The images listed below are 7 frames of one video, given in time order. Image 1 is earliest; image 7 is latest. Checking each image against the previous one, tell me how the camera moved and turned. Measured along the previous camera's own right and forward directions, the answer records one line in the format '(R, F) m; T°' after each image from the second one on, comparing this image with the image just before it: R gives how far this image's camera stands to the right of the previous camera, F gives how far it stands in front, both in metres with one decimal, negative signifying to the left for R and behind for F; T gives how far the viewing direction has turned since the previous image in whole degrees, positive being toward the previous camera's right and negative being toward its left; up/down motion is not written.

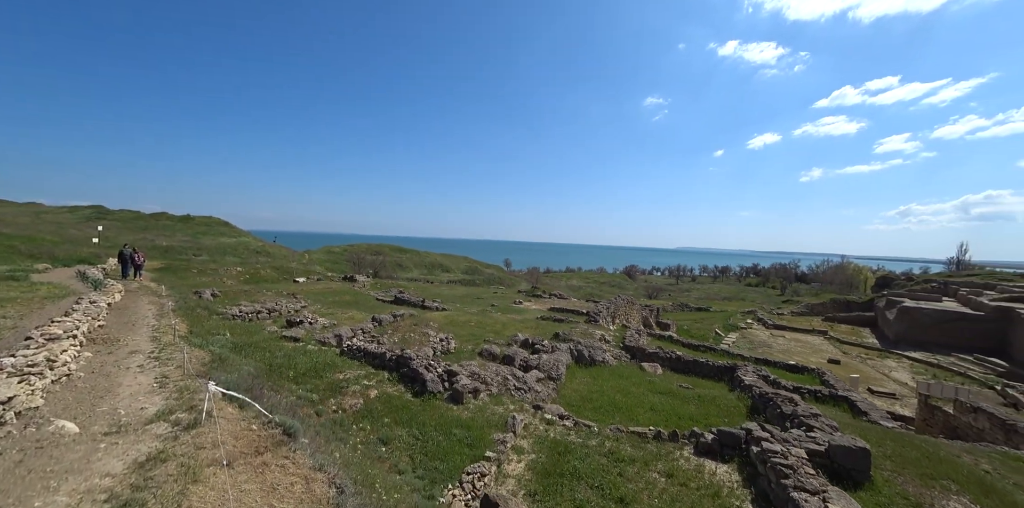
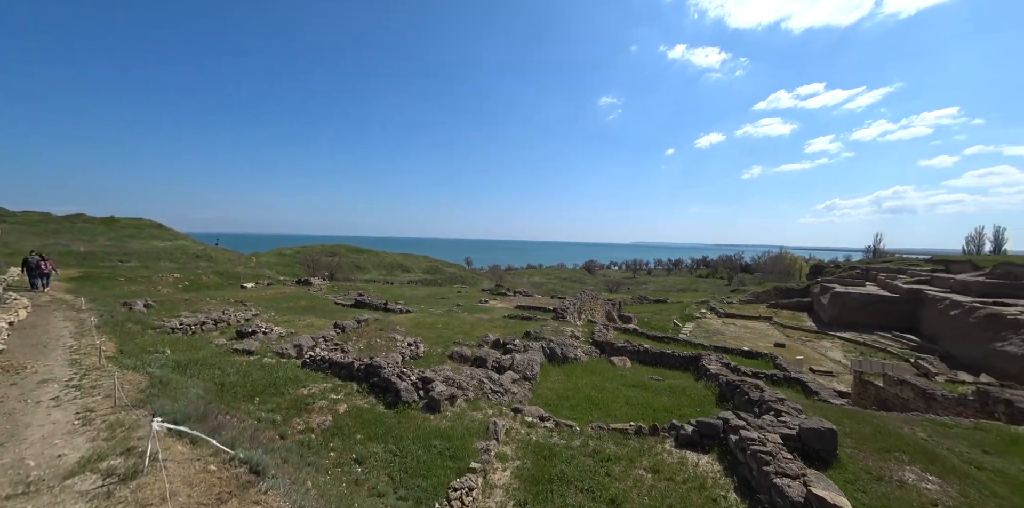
(-0.5, +0.4) m; +6°
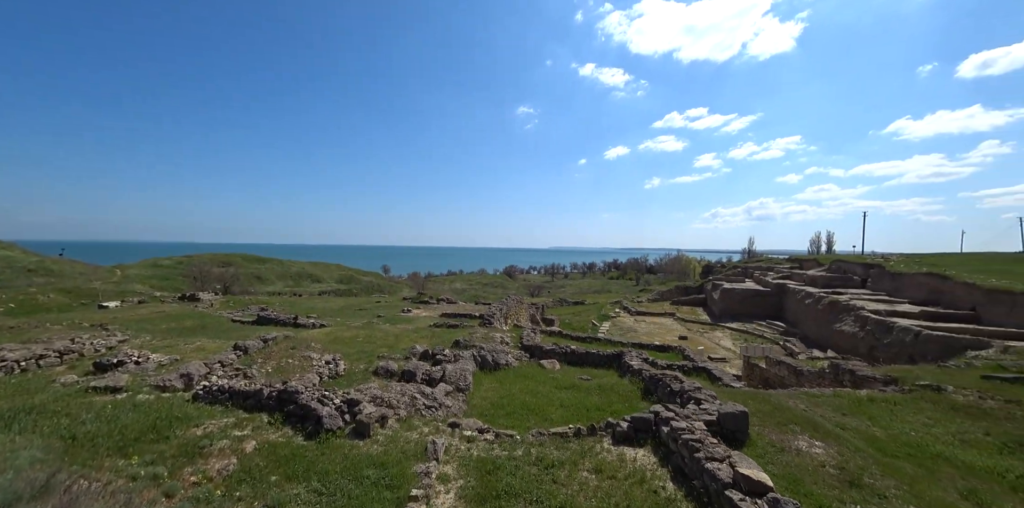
(-0.5, +0.4) m; +12°
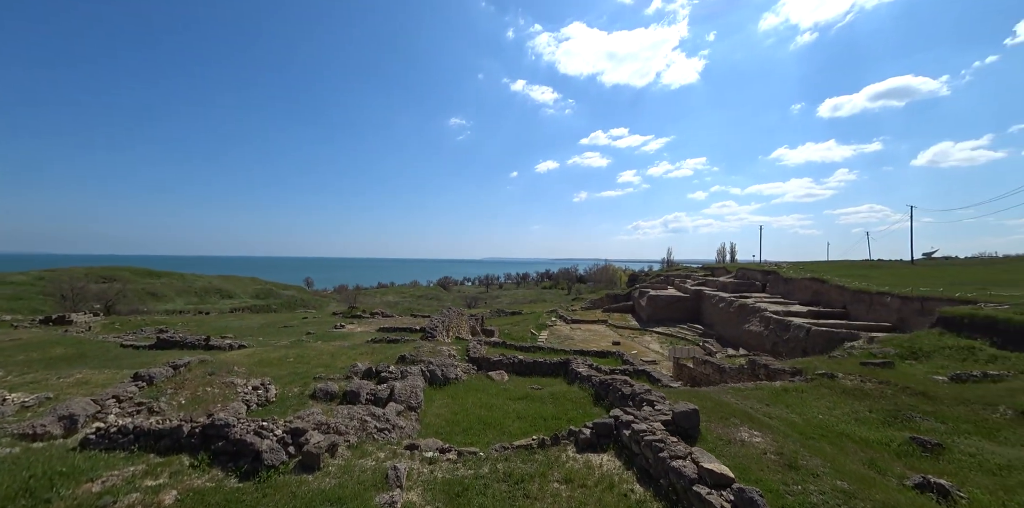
(-0.9, +0.4) m; +10°
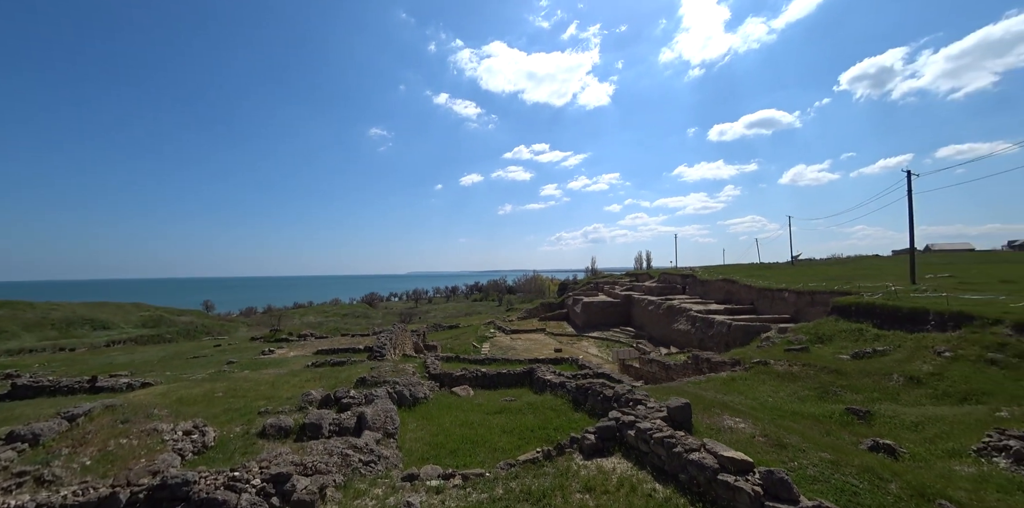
(-1.9, +0.9) m; +13°
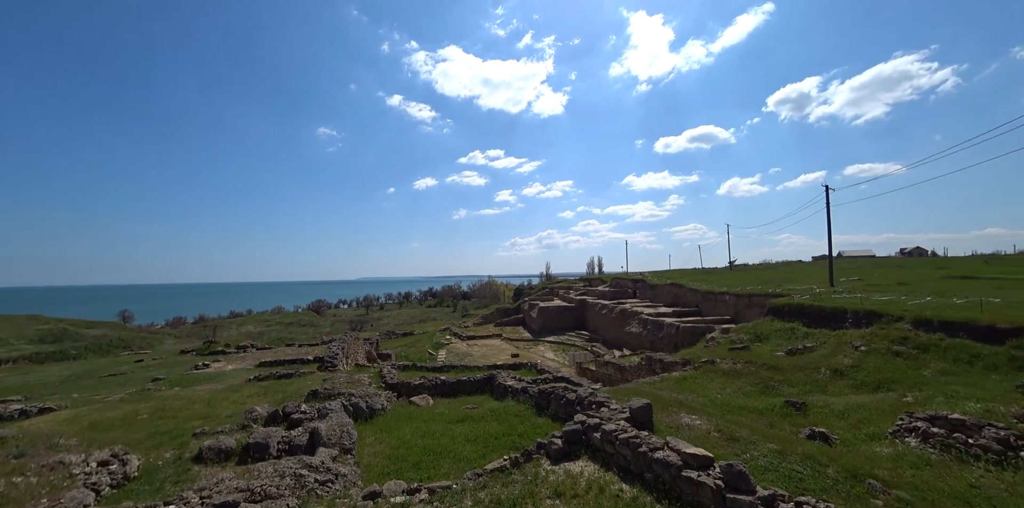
(-0.3, +0.2) m; +7°
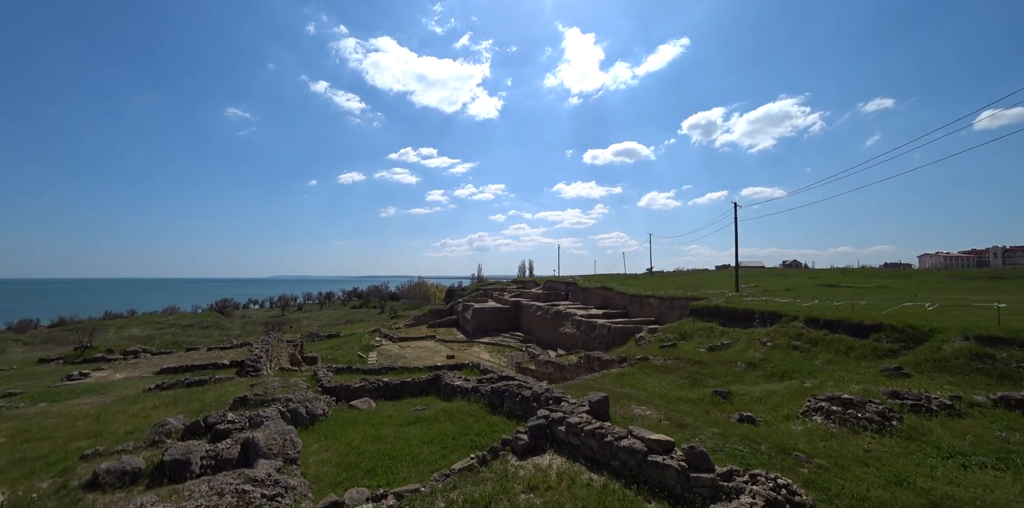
(-1.1, +0.4) m; +11°
